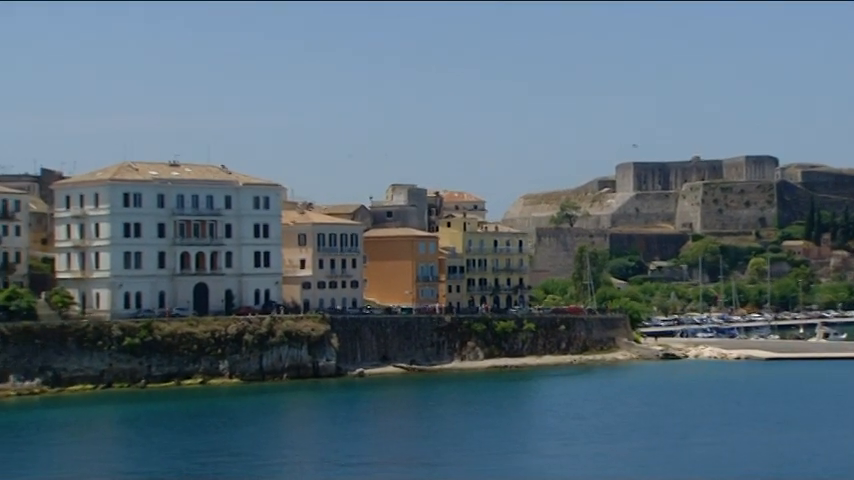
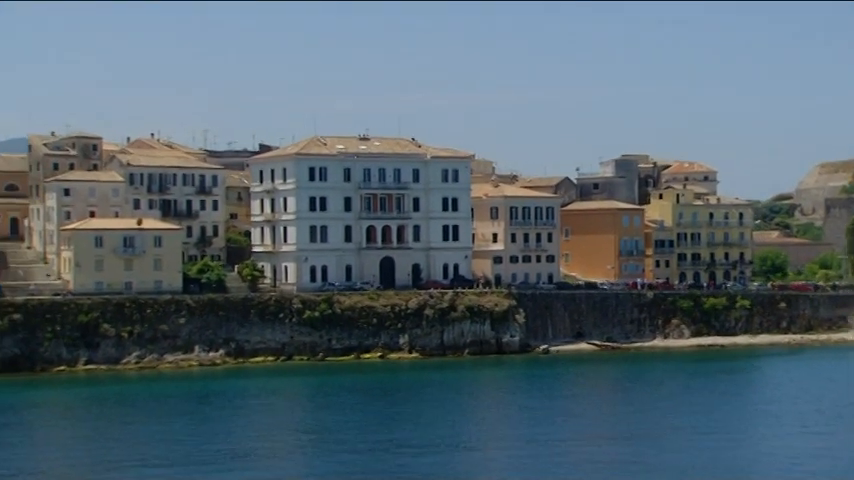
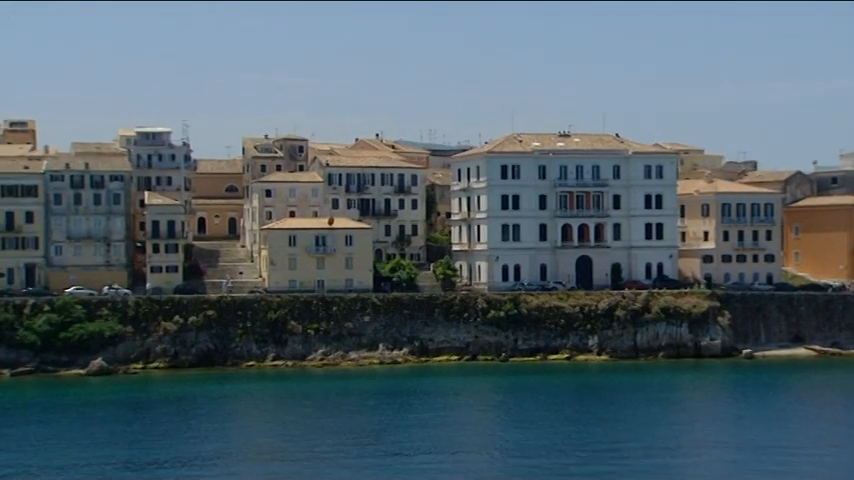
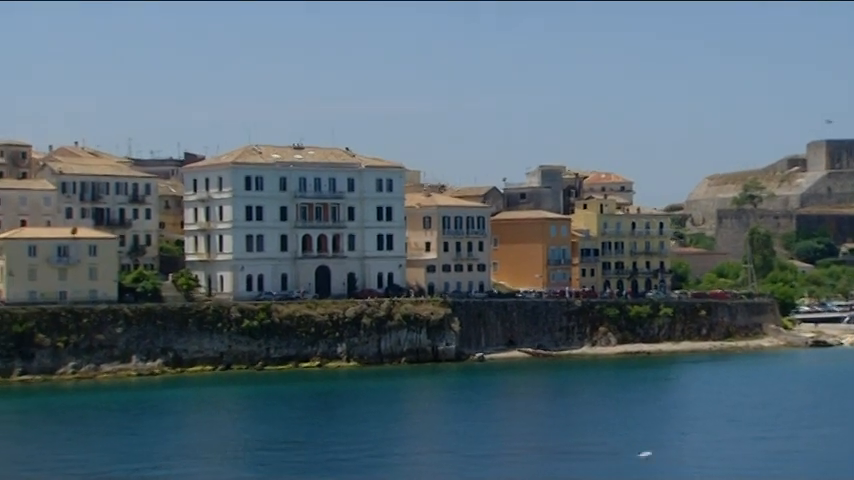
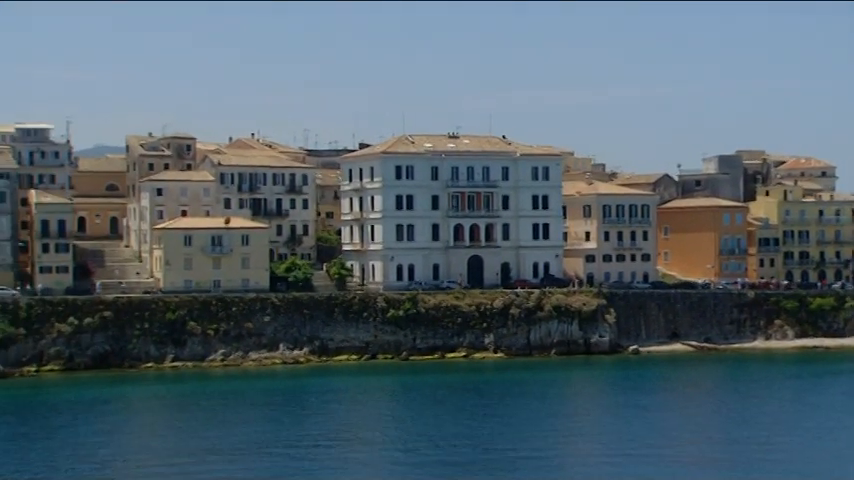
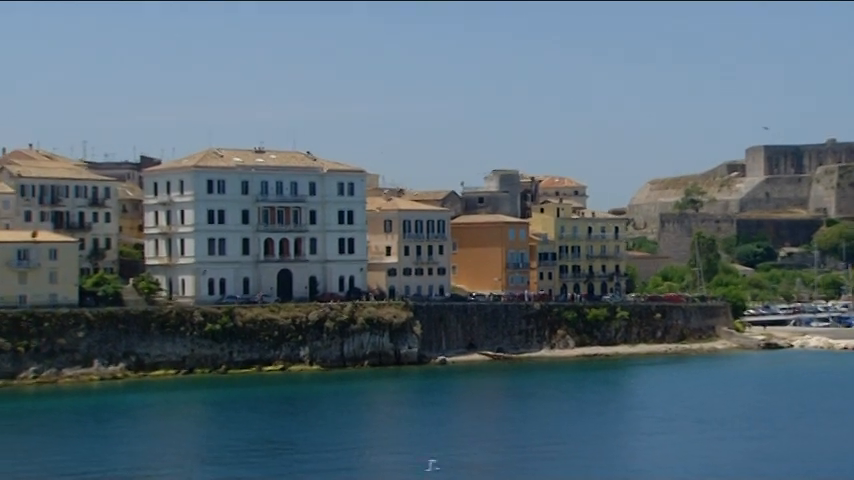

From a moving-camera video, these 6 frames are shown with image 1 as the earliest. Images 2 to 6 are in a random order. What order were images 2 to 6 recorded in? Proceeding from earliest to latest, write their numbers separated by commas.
6, 4, 2, 5, 3
